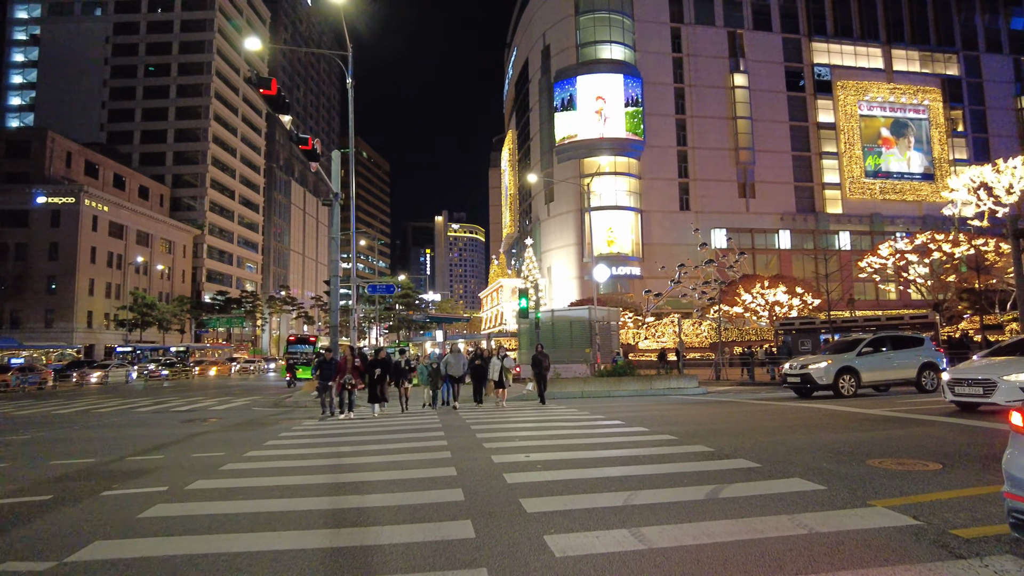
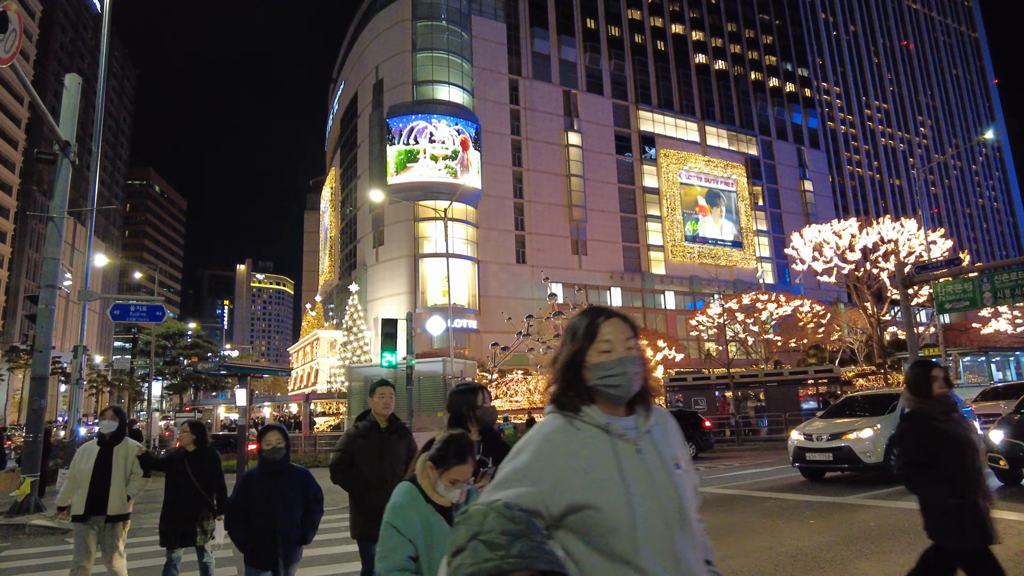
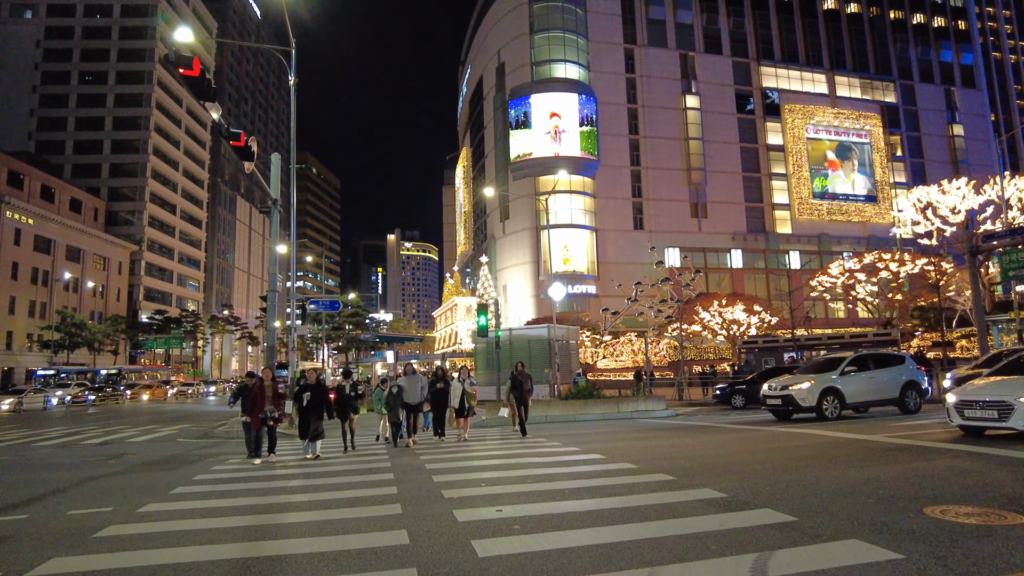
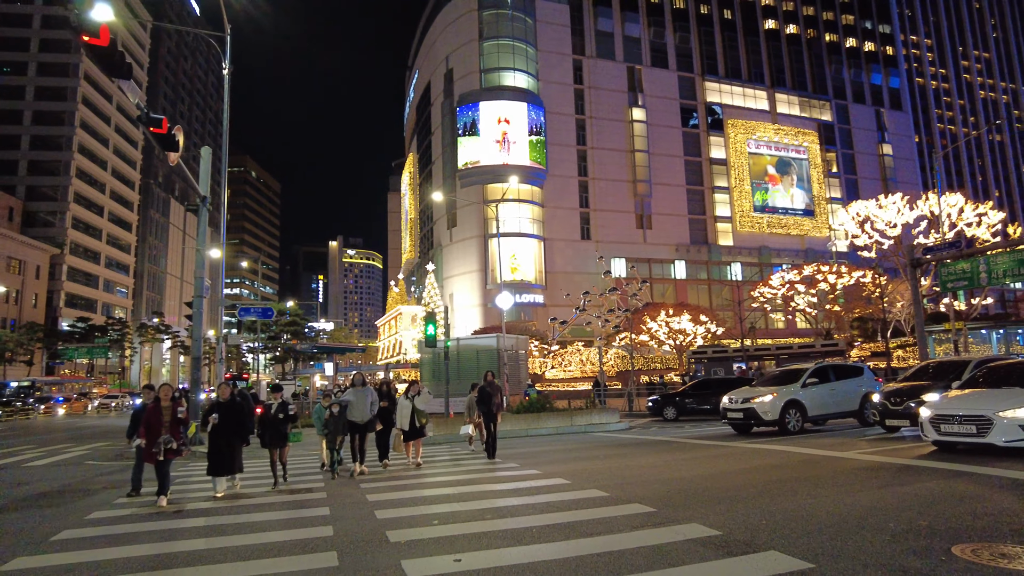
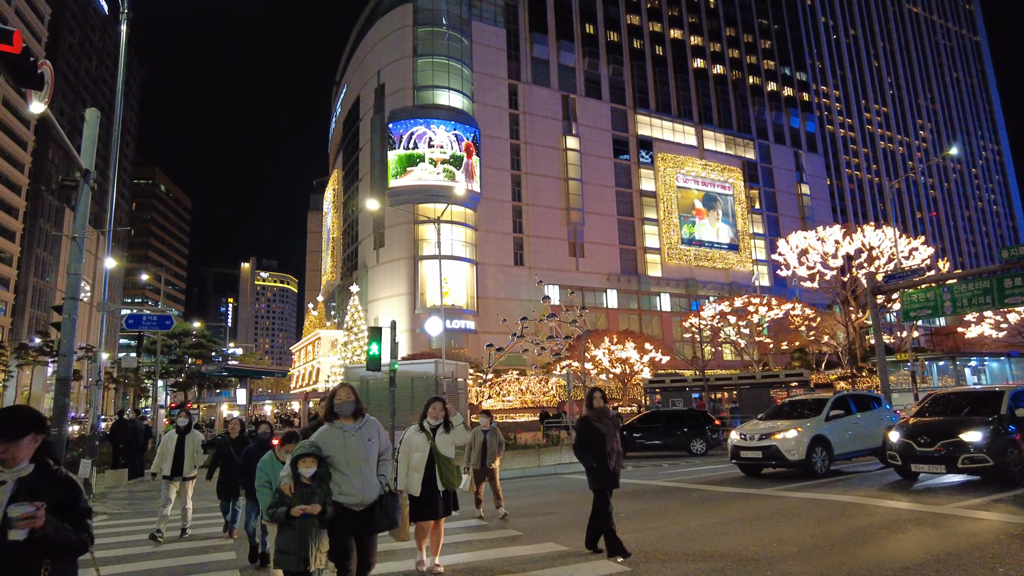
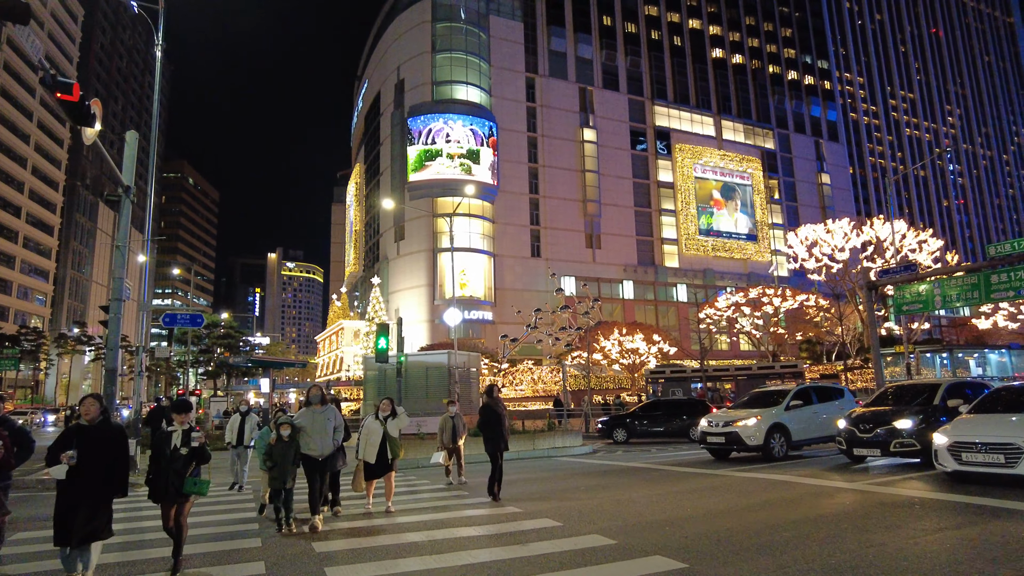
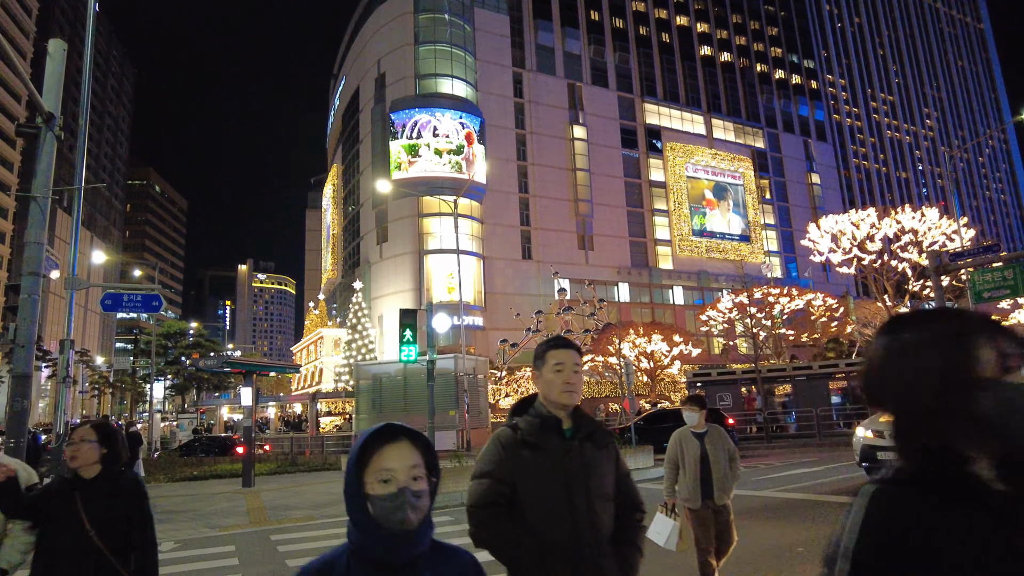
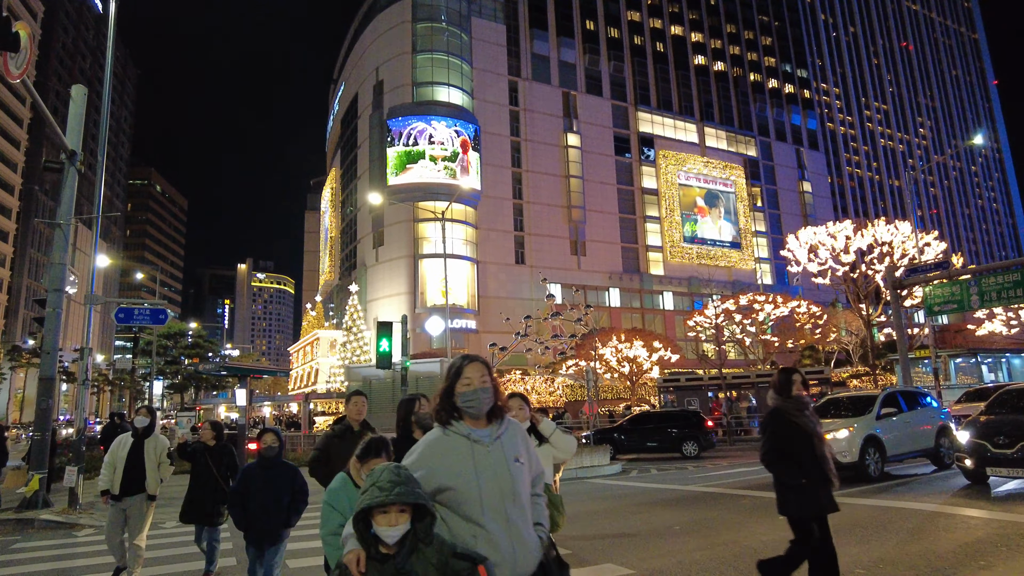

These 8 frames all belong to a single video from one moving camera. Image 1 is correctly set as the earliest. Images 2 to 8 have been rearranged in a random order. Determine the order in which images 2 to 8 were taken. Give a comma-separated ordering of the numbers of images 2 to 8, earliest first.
3, 4, 6, 5, 8, 2, 7
